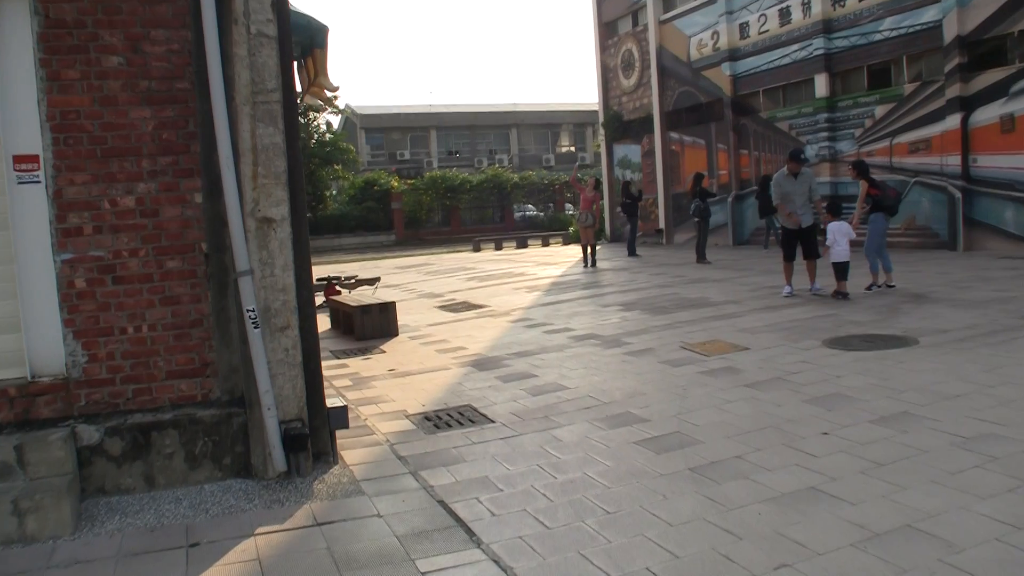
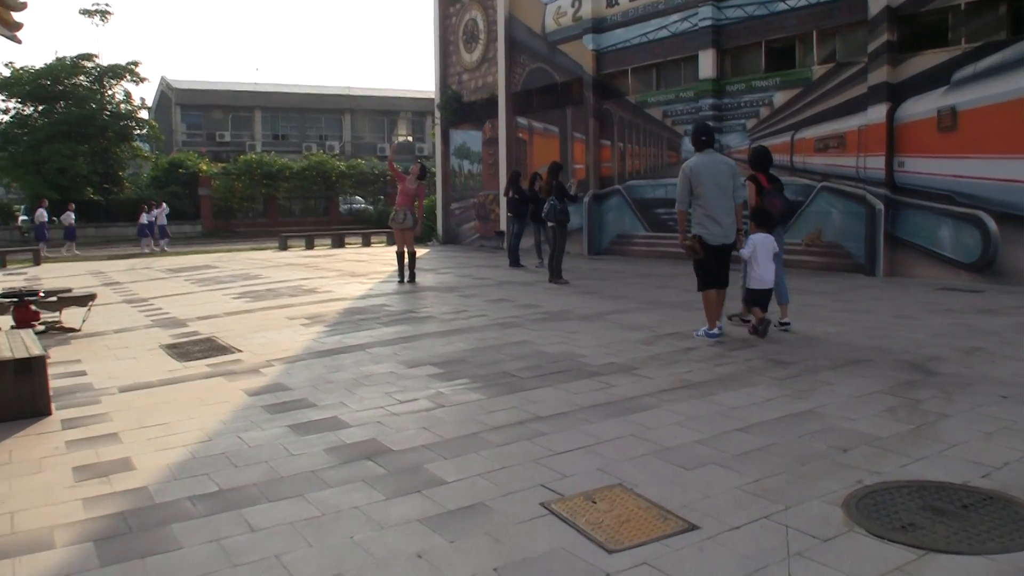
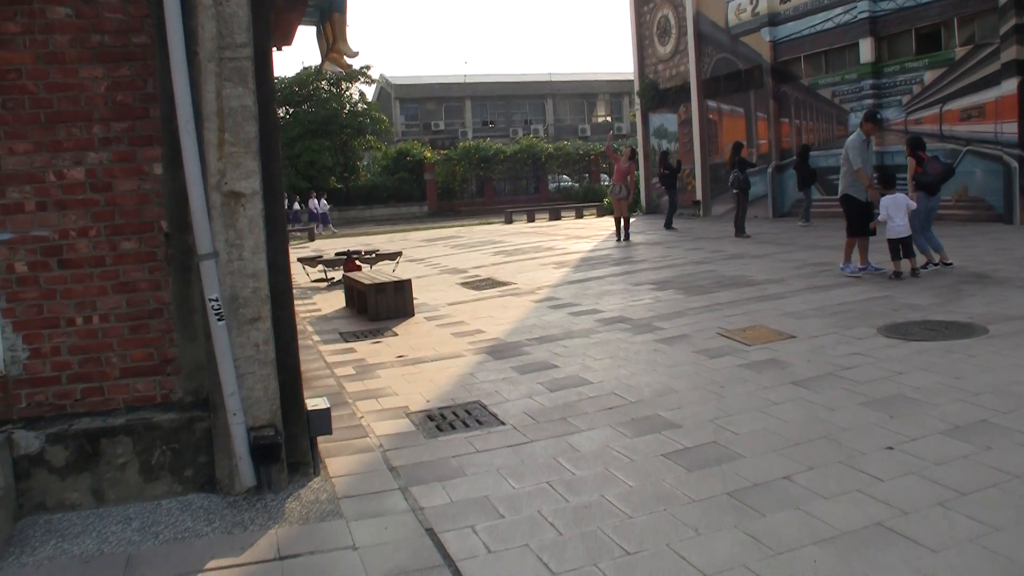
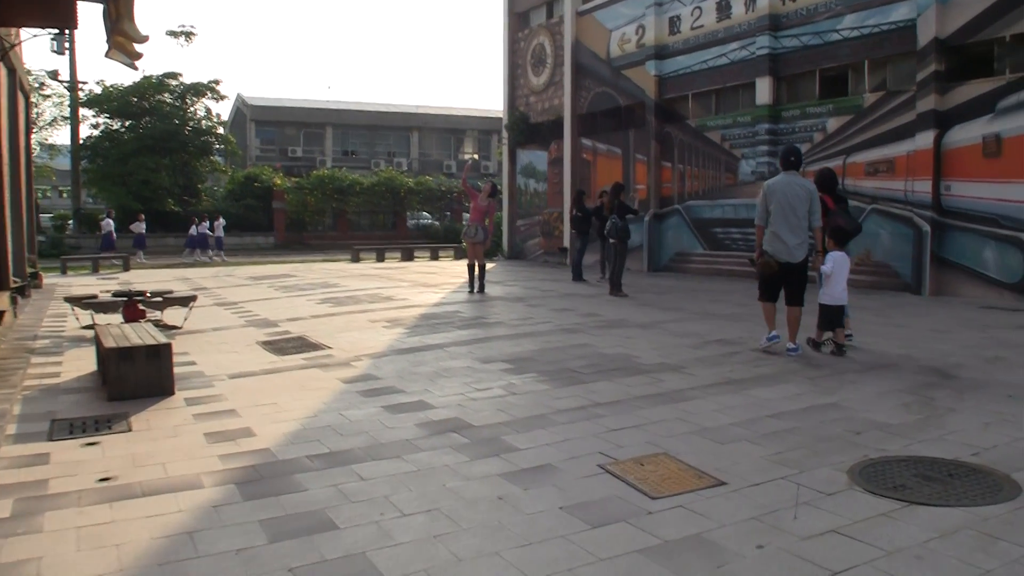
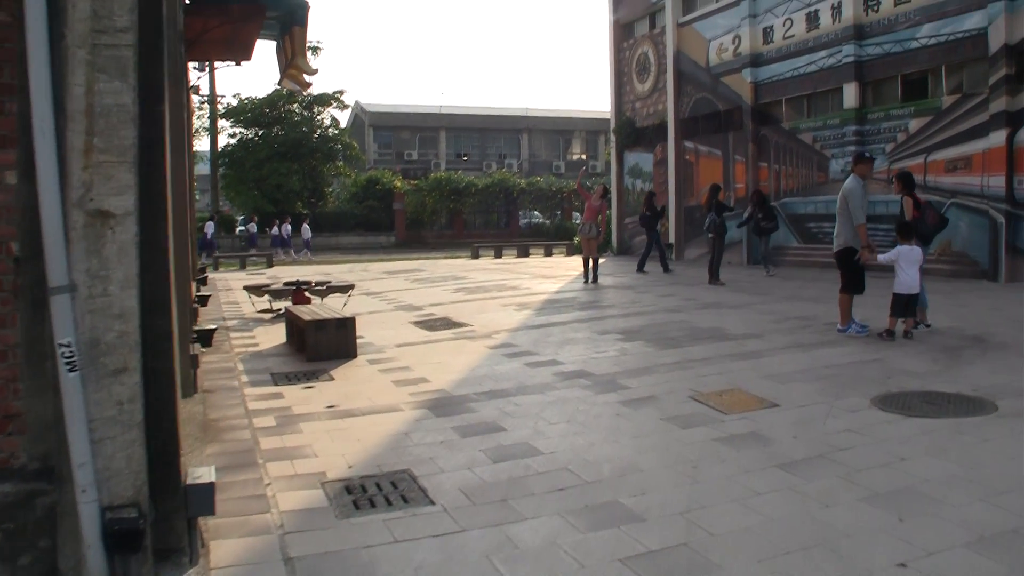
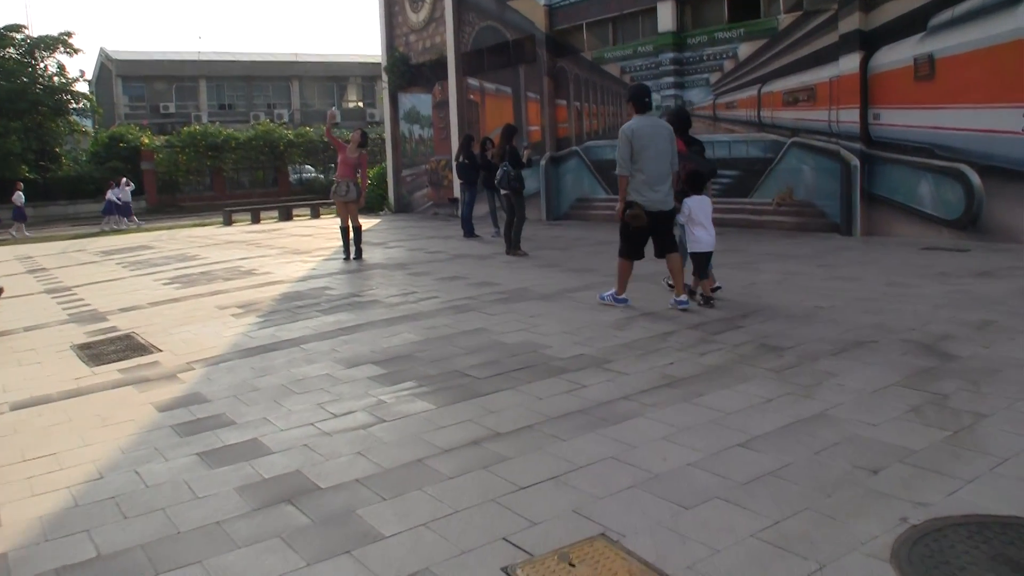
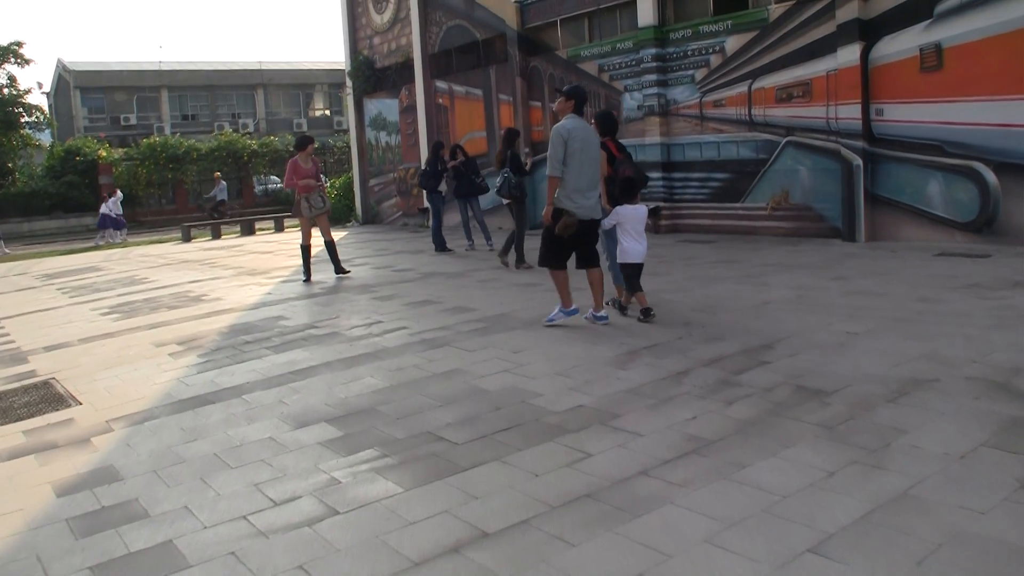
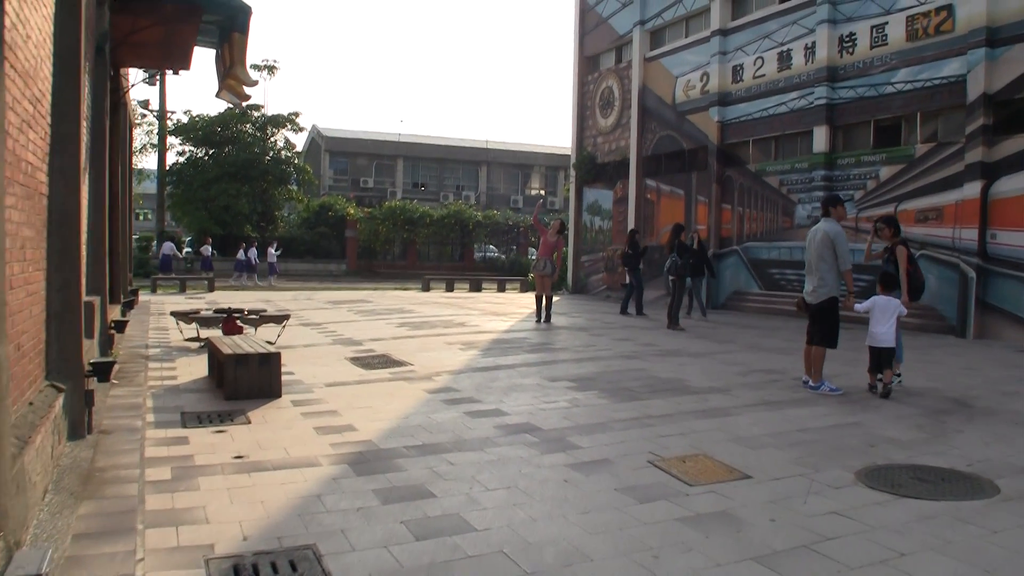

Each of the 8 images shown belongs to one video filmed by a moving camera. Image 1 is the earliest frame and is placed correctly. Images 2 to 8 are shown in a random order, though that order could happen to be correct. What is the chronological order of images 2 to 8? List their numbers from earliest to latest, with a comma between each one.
3, 5, 8, 4, 2, 6, 7
